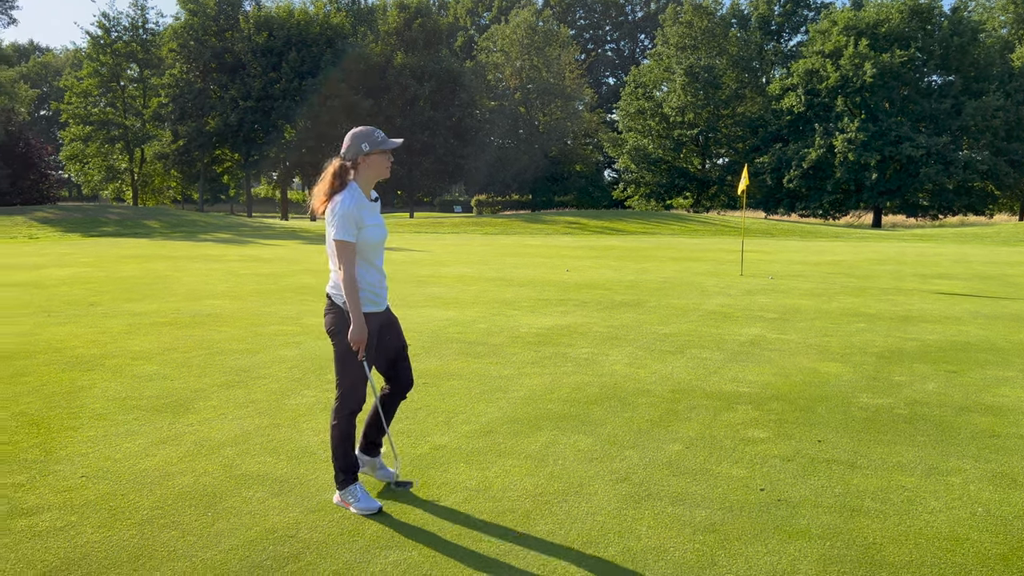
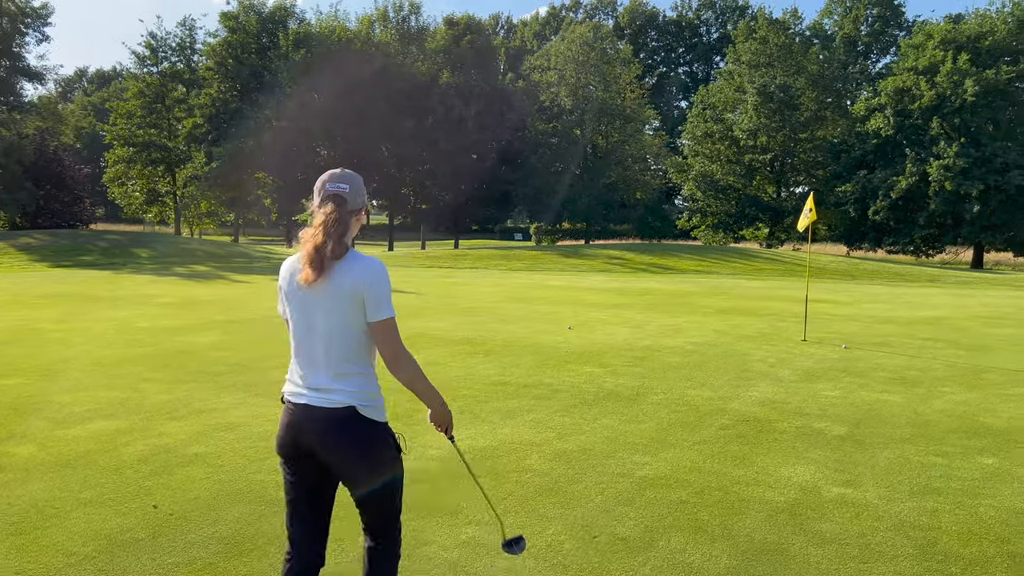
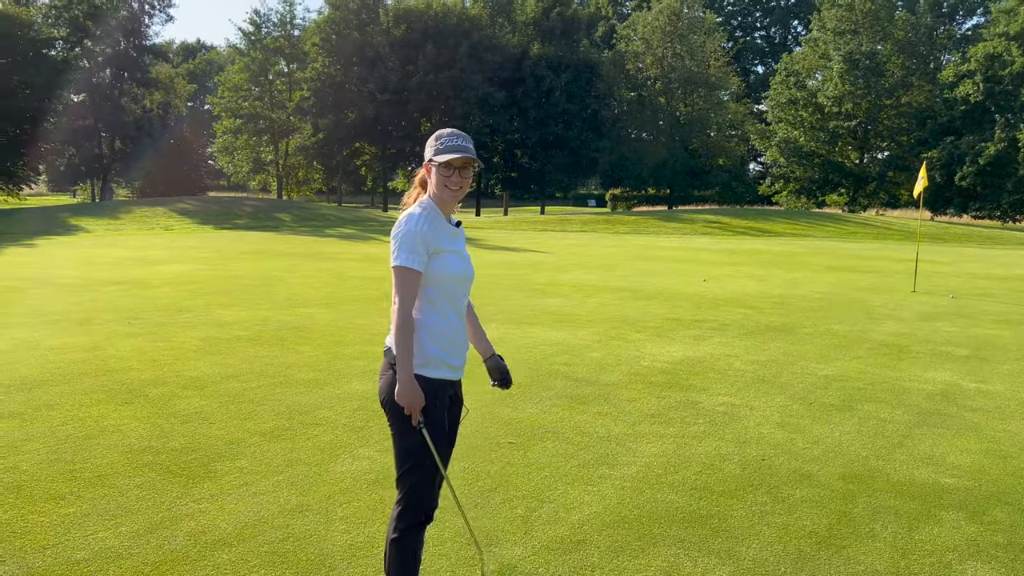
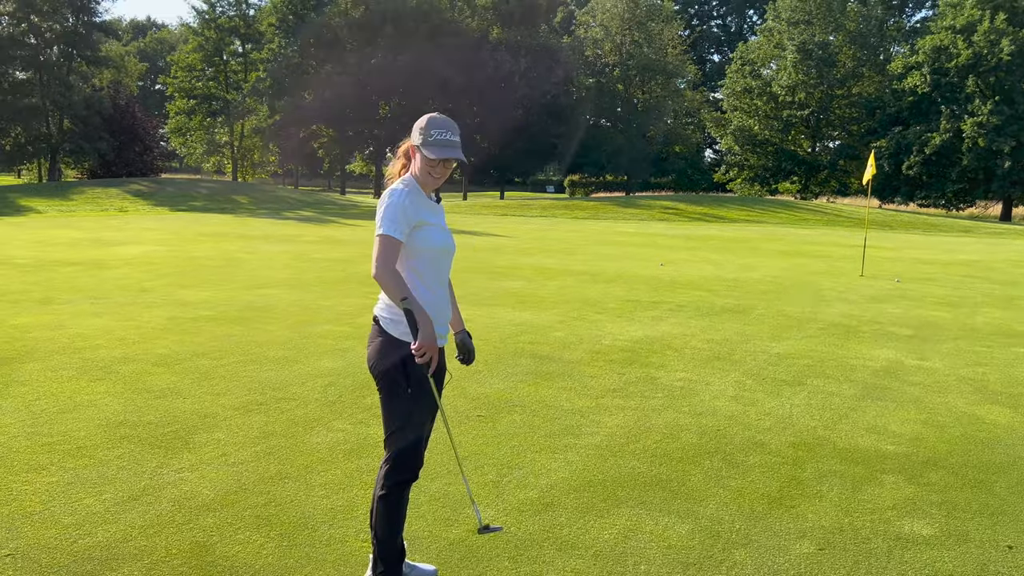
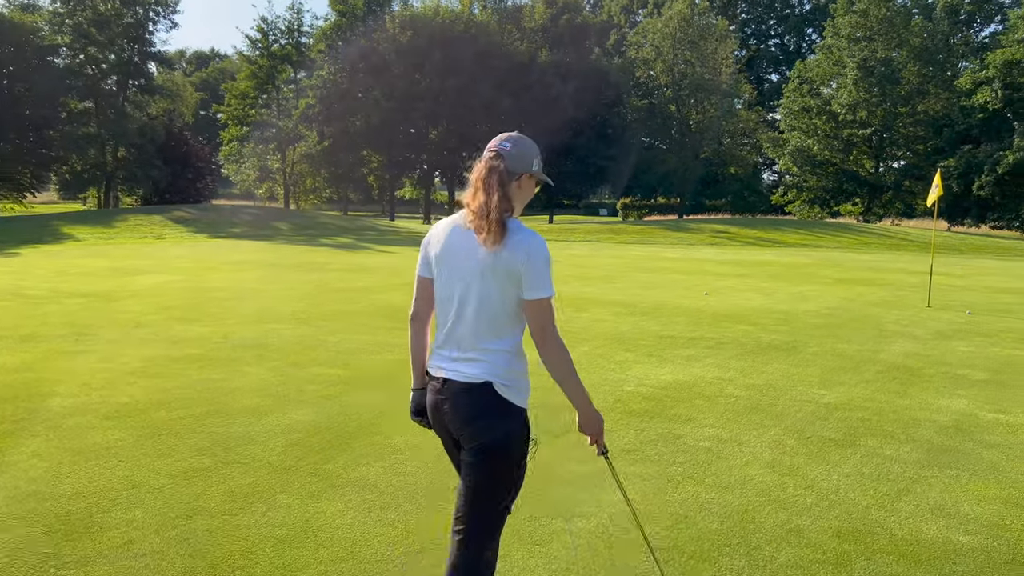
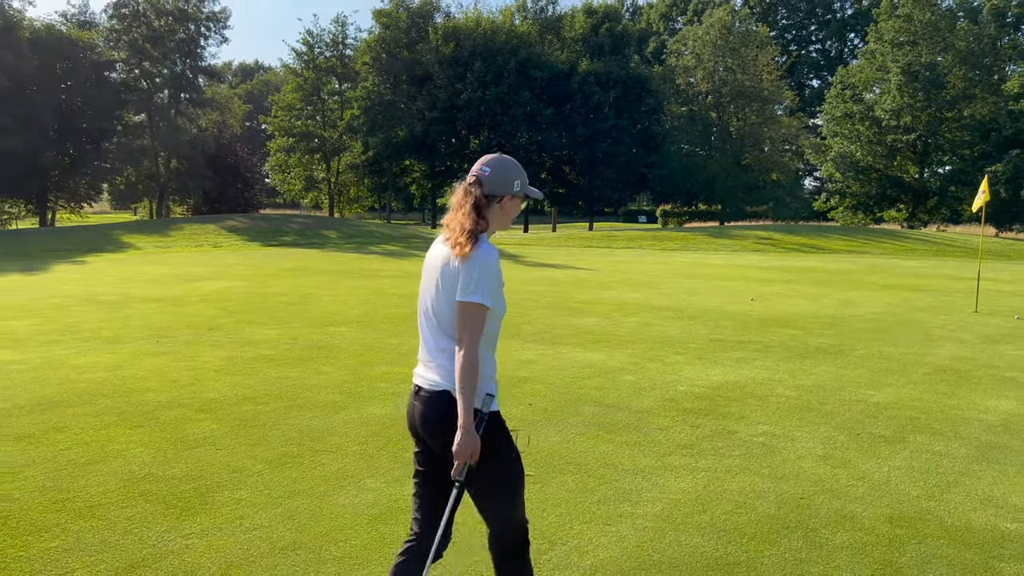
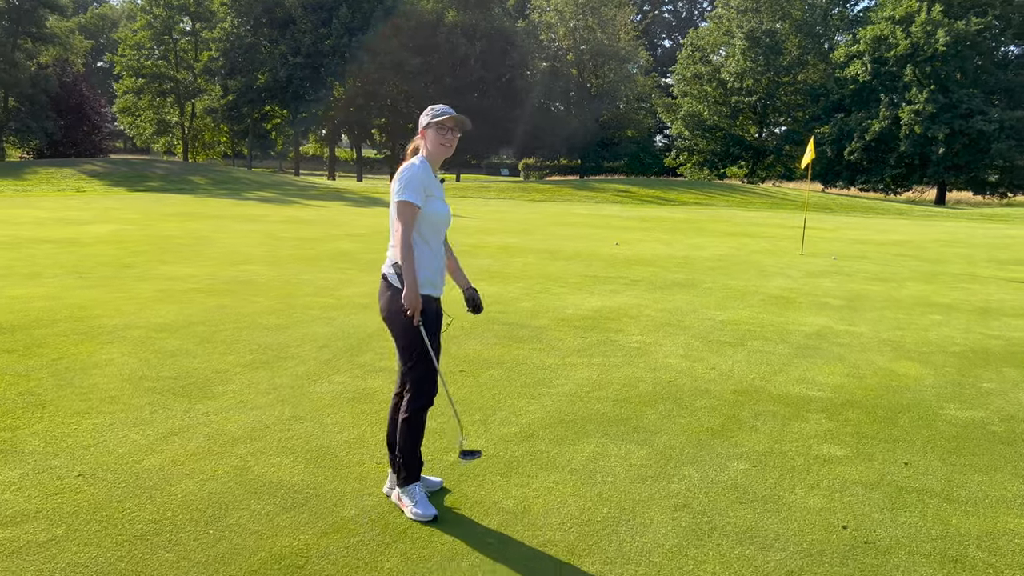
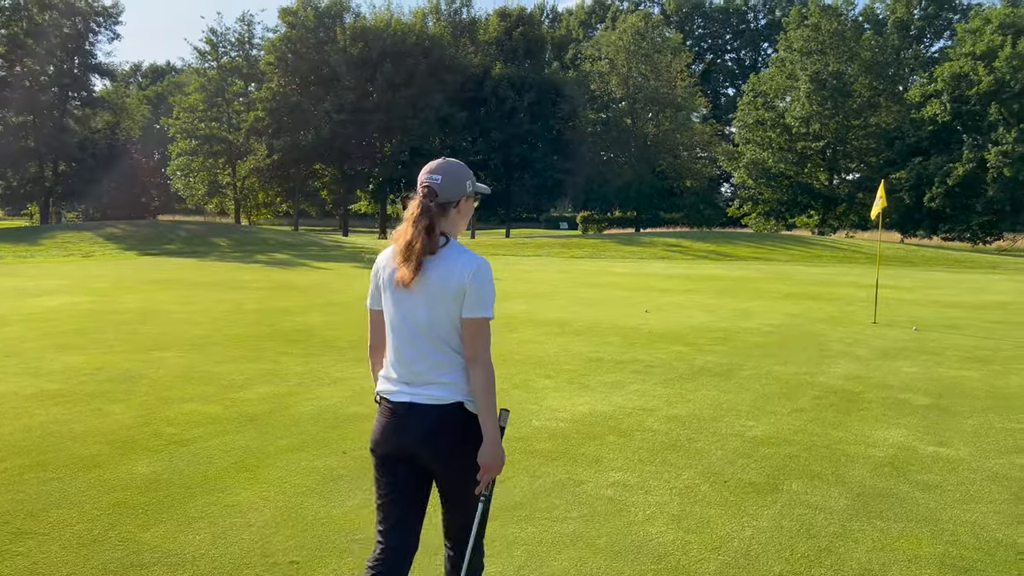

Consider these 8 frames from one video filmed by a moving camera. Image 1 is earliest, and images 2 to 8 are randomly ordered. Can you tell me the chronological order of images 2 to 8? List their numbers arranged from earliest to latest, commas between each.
7, 4, 3, 6, 5, 8, 2
